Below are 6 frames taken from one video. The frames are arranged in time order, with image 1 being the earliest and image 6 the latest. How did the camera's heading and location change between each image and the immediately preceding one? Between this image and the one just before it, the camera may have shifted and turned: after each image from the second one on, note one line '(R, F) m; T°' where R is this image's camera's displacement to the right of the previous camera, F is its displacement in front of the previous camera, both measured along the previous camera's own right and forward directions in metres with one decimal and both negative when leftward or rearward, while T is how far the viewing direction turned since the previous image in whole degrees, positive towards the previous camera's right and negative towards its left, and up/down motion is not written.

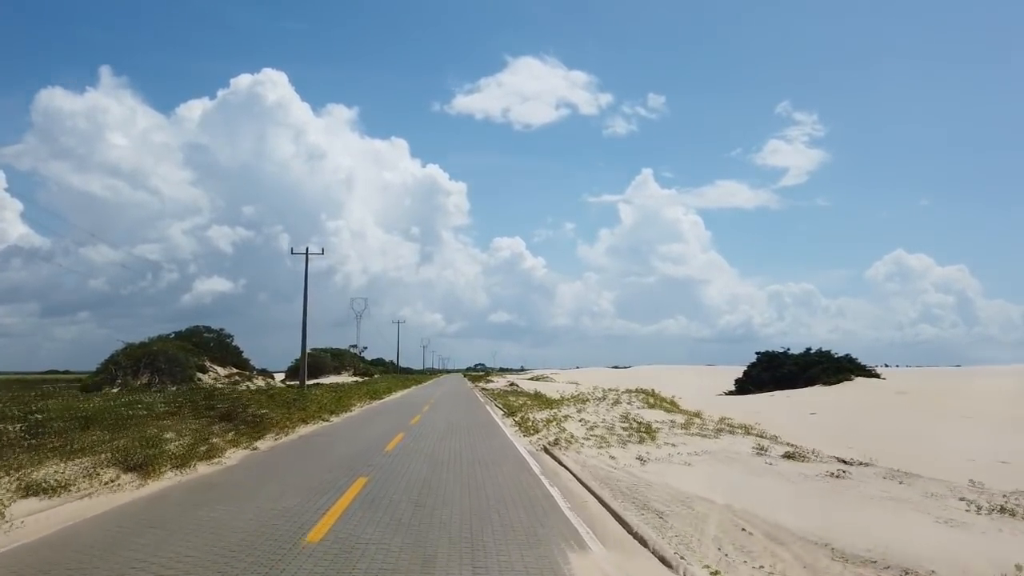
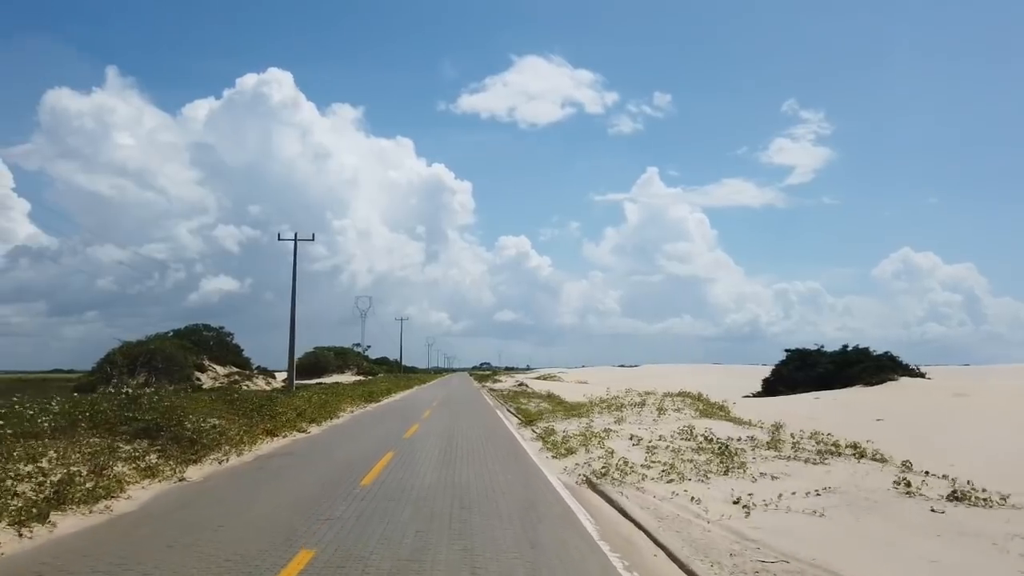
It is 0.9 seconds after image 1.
(-0.2, +2.4) m; 0°
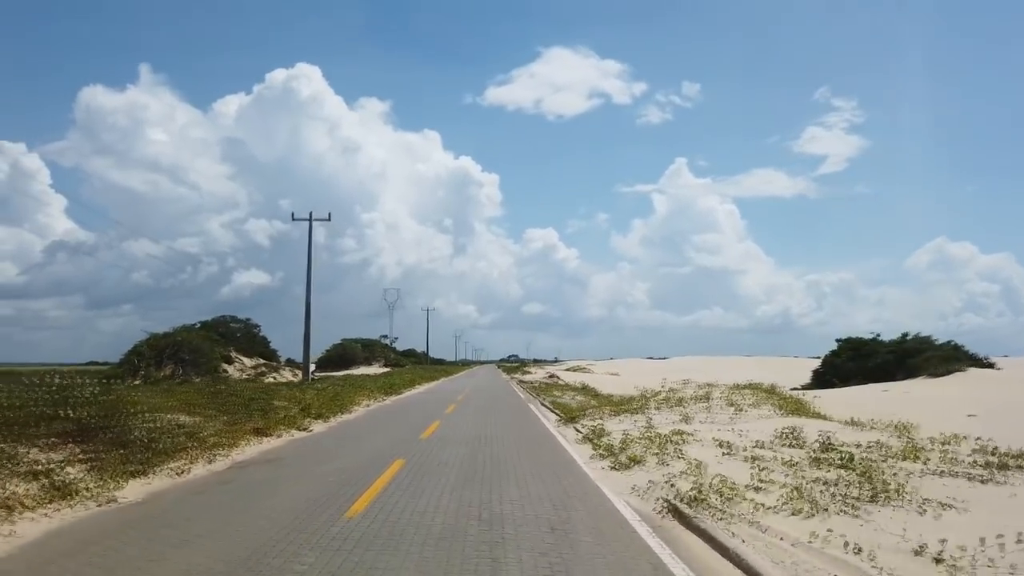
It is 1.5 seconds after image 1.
(-0.1, +1.7) m; -2°
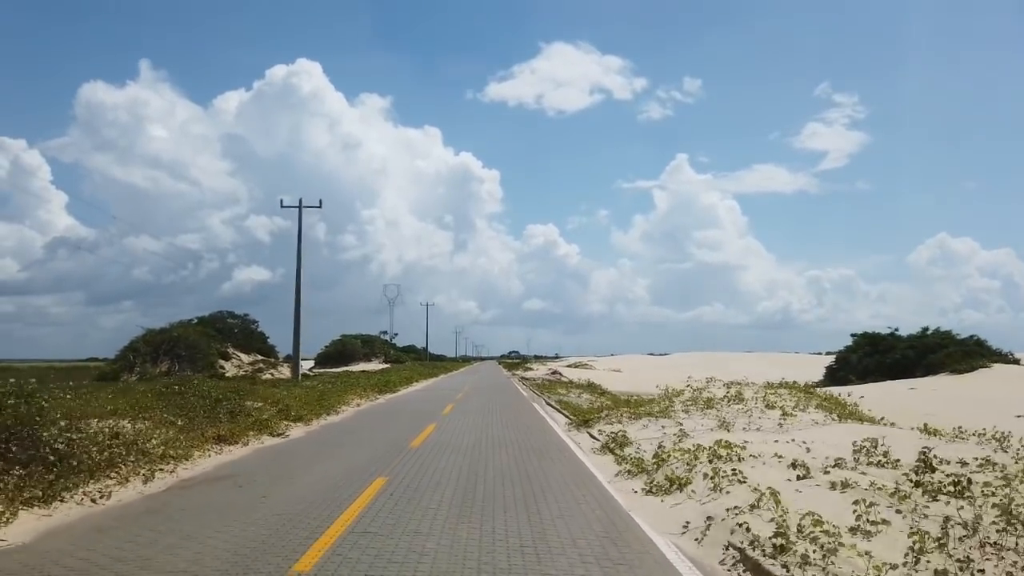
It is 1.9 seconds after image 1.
(0.0, +1.1) m; 0°
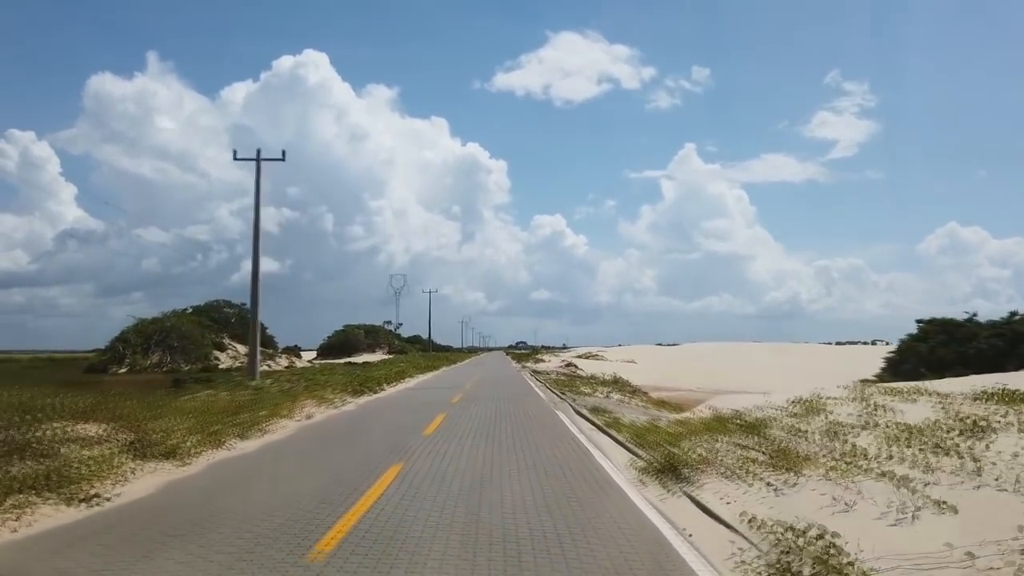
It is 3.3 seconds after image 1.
(-0.1, +3.8) m; -1°
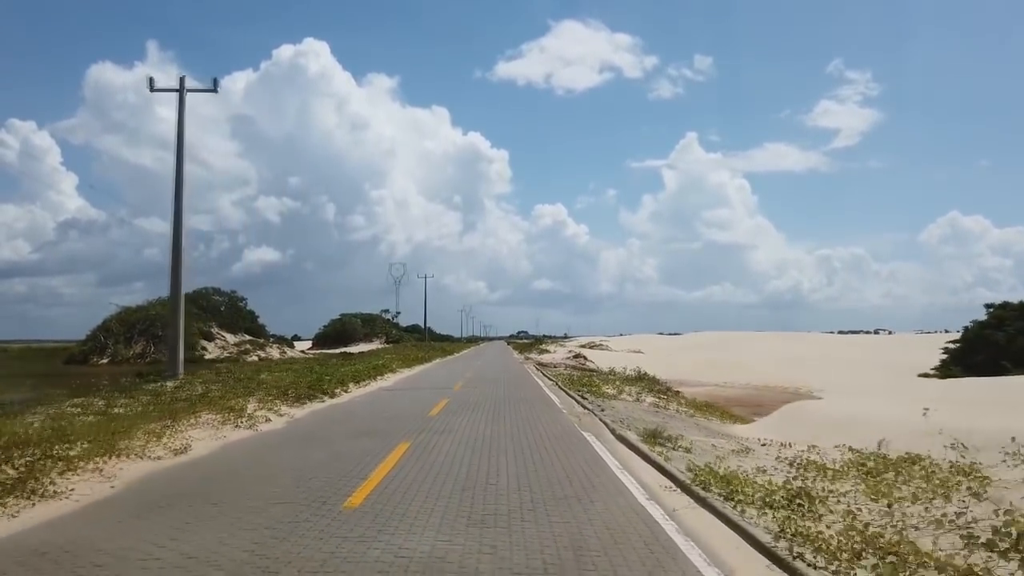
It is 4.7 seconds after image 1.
(0.0, +3.5) m; 0°
